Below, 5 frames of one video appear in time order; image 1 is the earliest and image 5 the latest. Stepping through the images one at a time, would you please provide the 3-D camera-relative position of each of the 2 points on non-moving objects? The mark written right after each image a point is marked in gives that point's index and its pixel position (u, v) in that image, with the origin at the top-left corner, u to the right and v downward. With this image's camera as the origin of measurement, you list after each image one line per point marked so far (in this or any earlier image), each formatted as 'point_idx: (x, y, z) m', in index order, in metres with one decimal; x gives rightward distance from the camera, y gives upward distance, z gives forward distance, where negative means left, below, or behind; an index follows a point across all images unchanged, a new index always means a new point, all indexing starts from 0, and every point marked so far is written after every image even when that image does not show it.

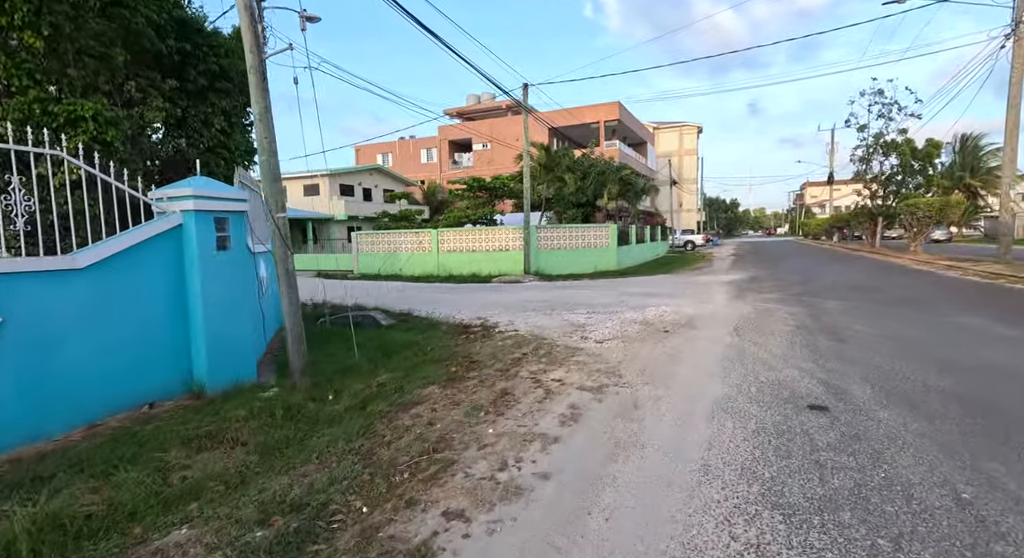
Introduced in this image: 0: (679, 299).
0: (+3.8, -0.5, +11.3) m
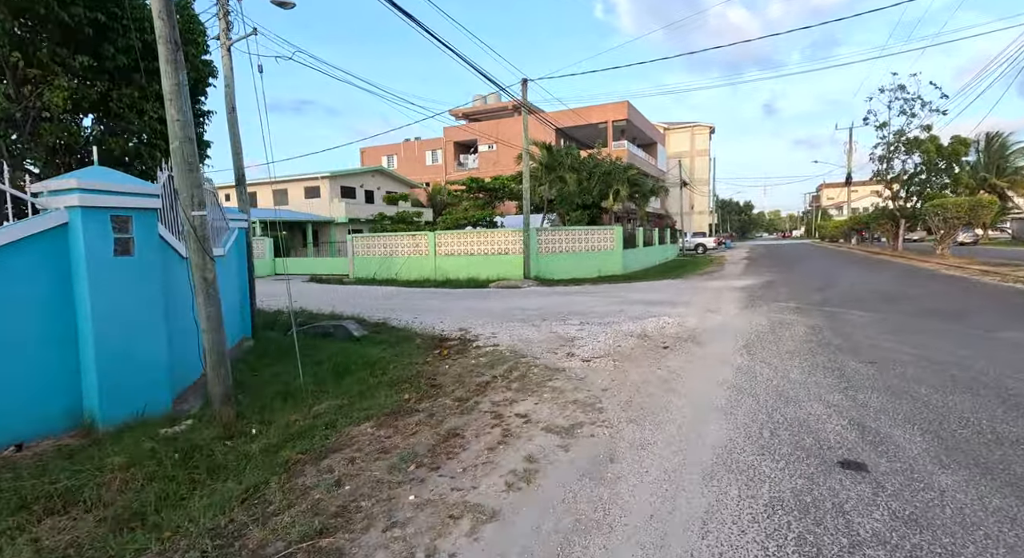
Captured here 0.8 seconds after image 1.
0: (+3.5, -0.6, +10.3) m
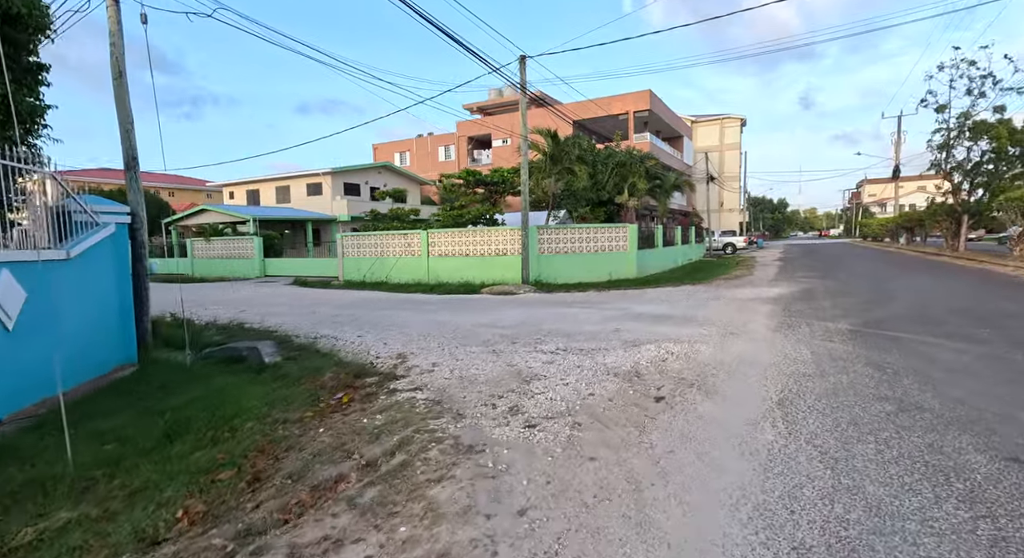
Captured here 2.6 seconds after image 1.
0: (+2.9, -0.8, +7.9) m
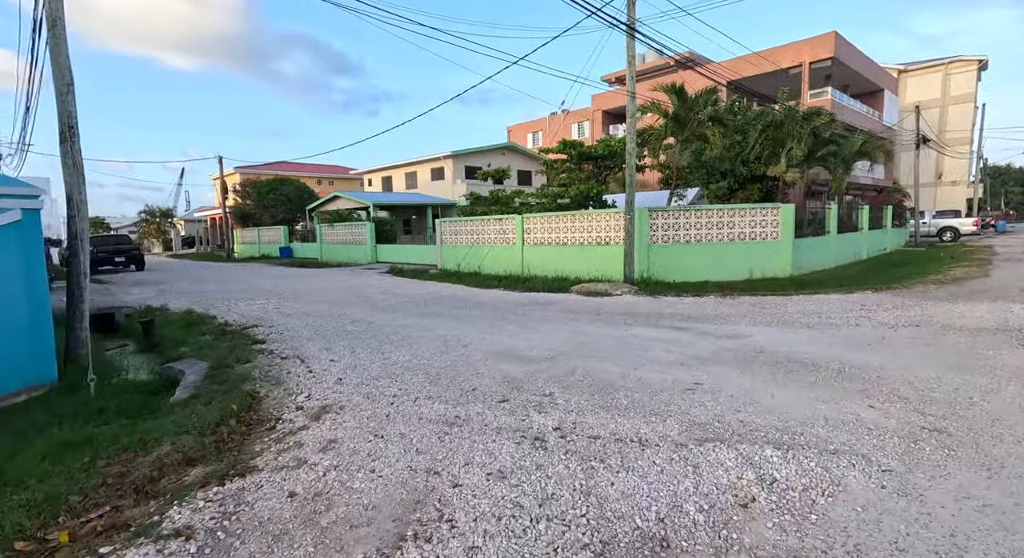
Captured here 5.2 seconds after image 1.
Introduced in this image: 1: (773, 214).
0: (+2.8, -1.0, +4.0) m
1: (+7.1, +1.8, +13.7) m
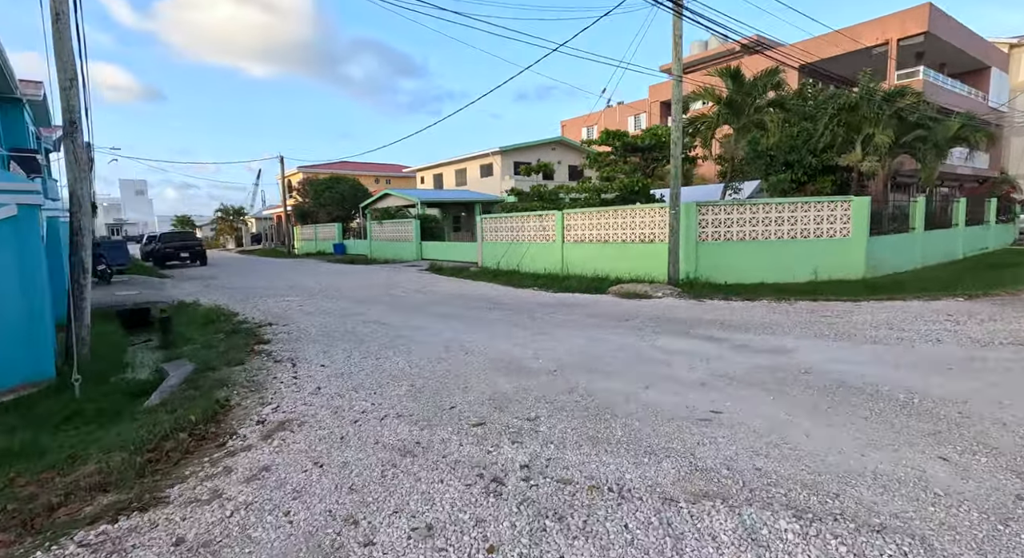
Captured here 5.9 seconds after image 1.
0: (+2.5, -1.1, +3.0) m
1: (+8.0, +1.7, +12.1) m
